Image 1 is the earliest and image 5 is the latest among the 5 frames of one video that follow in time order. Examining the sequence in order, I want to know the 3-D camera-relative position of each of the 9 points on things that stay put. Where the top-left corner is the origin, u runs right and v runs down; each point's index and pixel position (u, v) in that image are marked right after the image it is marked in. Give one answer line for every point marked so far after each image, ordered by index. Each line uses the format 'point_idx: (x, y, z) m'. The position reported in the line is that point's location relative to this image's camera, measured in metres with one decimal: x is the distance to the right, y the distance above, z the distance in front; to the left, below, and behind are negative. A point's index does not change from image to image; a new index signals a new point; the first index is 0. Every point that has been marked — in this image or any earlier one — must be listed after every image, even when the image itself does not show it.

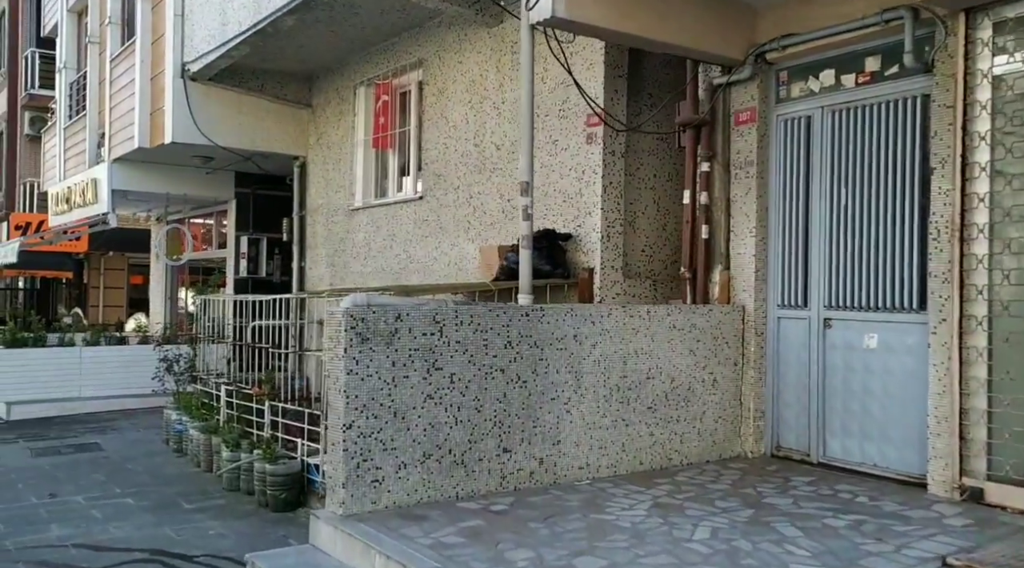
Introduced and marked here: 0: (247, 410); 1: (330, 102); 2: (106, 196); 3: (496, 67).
0: (-2.5, -1.2, +8.1) m
1: (-2.2, +2.2, +10.7) m
2: (-5.9, +1.3, +12.7) m
3: (-0.1, +1.9, +7.6) m
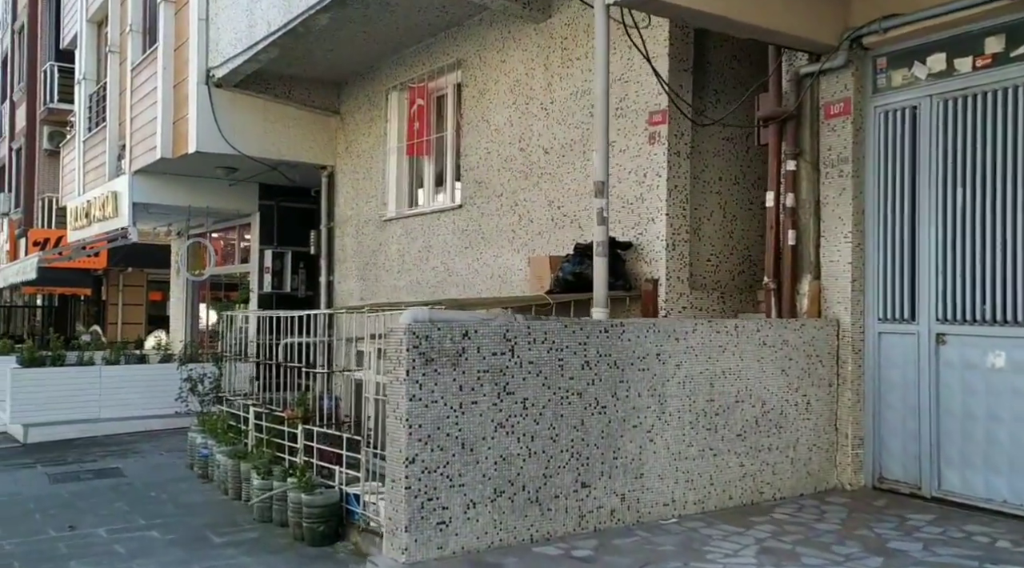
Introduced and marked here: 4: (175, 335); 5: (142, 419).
0: (-2.0, -1.3, +7.6) m
1: (-1.8, +2.1, +10.3) m
2: (-5.4, +1.1, +12.3) m
3: (+0.2, +1.8, +7.1) m
4: (-6.4, -1.0, +16.4) m
5: (-5.1, -1.9, +12.0) m
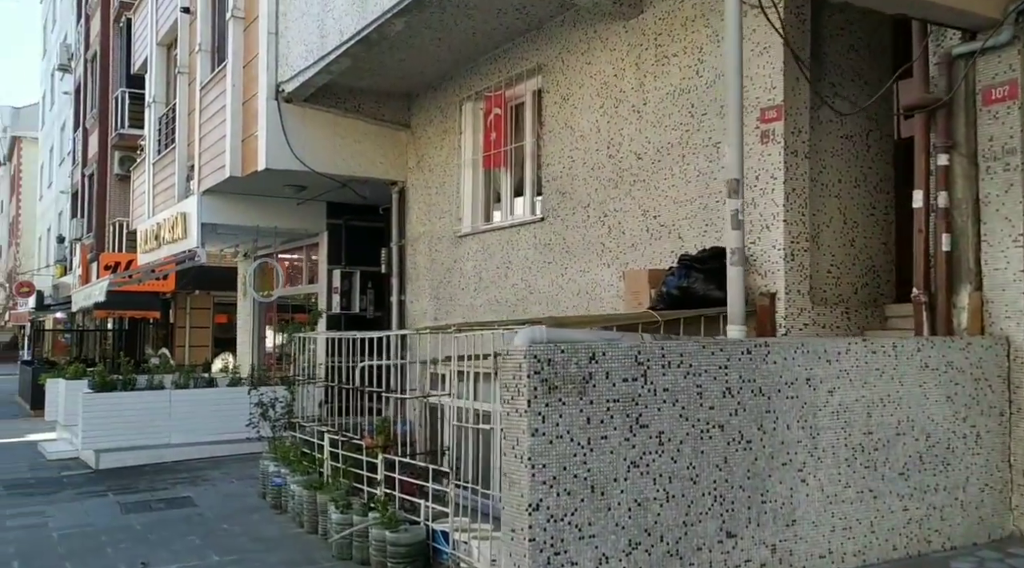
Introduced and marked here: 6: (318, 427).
0: (-1.3, -1.5, +7.2) m
1: (-0.9, +1.9, +9.9) m
2: (-4.4, +0.7, +12.1) m
3: (+0.9, +1.7, +6.6) m
4: (-5.0, -1.4, +16.3) m
5: (-4.1, -2.2, +11.8) m
6: (-1.8, -1.3, +8.1) m
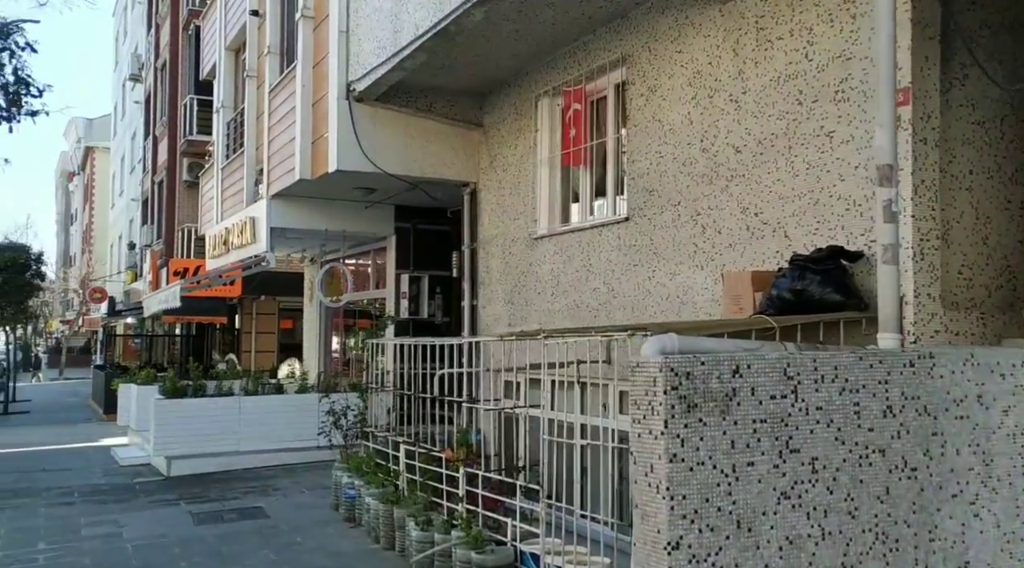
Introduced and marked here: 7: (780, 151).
0: (-0.6, -1.5, +6.9) m
1: (-0.1, +1.8, +9.6) m
2: (-3.4, +0.7, +11.9) m
3: (+1.5, +1.7, +6.1) m
4: (-3.8, -1.5, +16.2) m
5: (-3.1, -2.2, +11.6) m
6: (-1.1, -1.4, +7.8) m
7: (+1.7, +0.9, +5.7) m
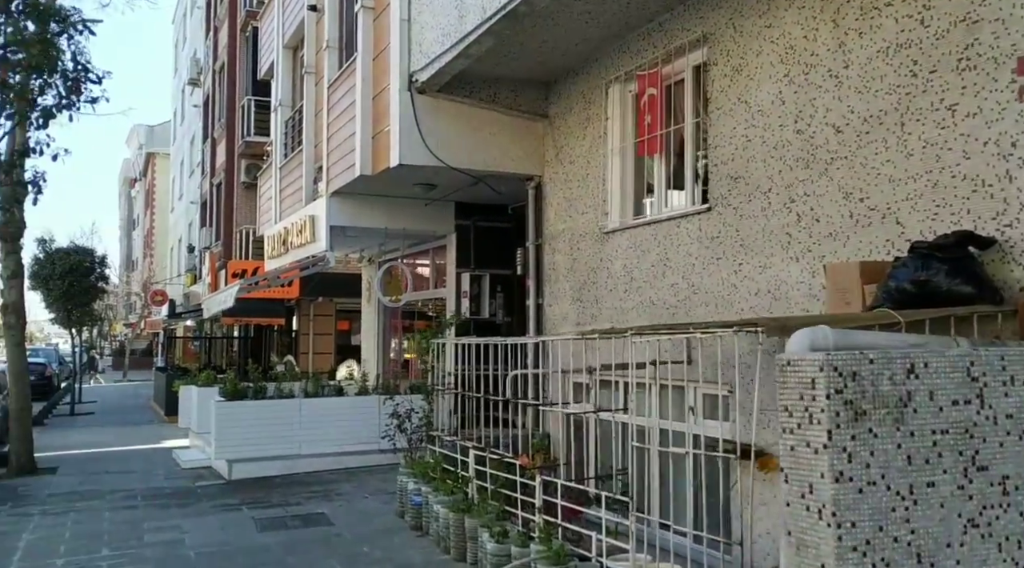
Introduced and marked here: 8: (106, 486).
0: (0.0, -1.5, +6.5) m
1: (+0.6, +1.8, +9.1) m
2: (-2.5, +0.7, +11.7) m
3: (+2.1, +1.7, +5.6) m
4: (-2.6, -1.5, +16.0) m
5: (-2.2, -2.2, +11.3) m
6: (-0.4, -1.3, +7.4) m
7: (+2.2, +0.9, +5.1) m
8: (-5.0, -2.5, +10.8) m
